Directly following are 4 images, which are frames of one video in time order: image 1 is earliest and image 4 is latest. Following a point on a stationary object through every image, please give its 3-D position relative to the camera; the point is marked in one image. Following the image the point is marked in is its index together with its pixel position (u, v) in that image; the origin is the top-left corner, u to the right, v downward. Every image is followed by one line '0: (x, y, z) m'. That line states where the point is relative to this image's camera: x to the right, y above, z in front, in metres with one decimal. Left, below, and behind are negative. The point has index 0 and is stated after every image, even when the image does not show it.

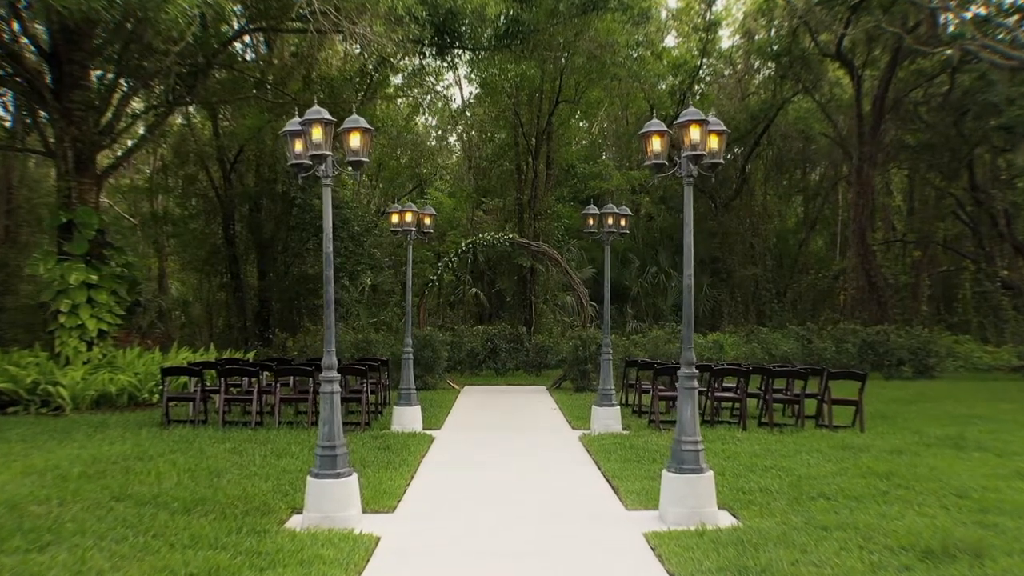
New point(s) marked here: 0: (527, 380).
0: (+0.3, -2.1, +15.9) m
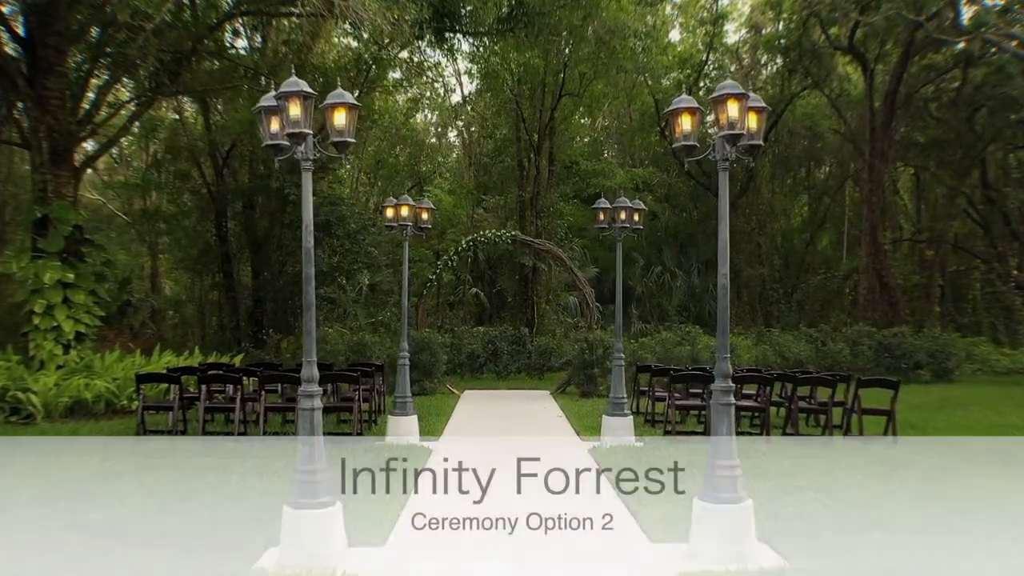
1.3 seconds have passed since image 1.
0: (+0.4, -2.1, +15.3) m
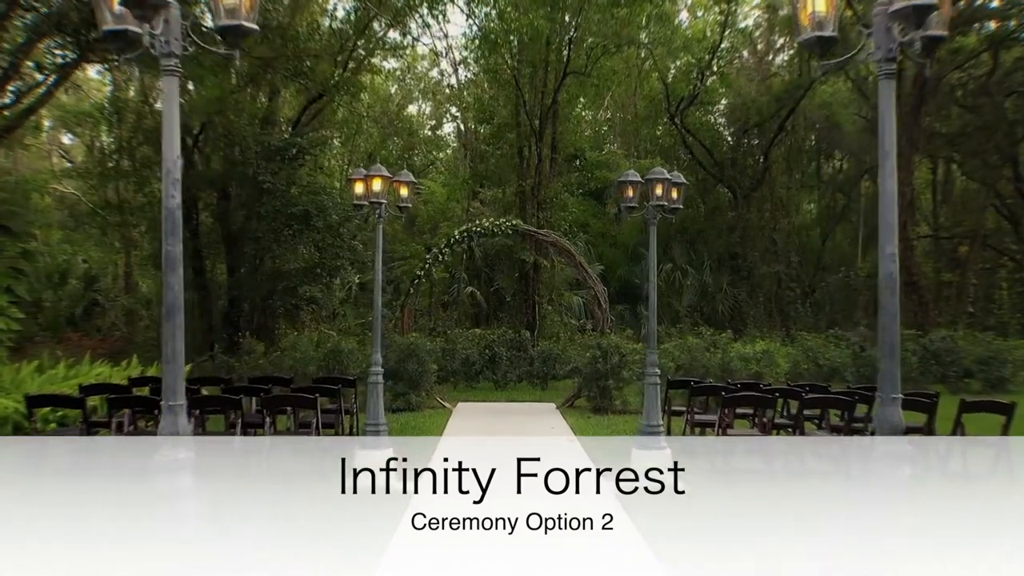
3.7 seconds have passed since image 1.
0: (+0.4, -2.0, +13.7) m
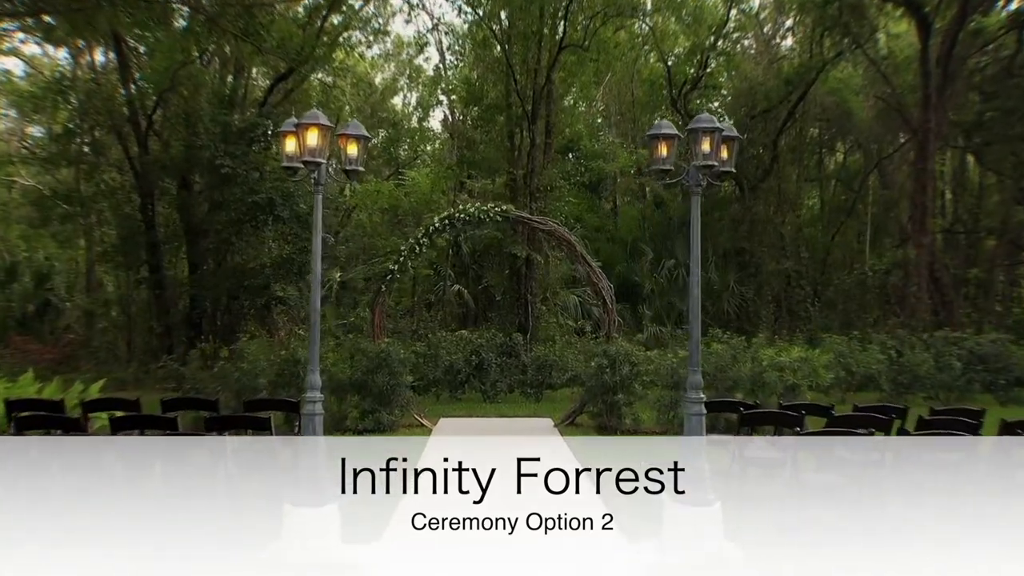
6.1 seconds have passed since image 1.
0: (+0.2, -2.0, +12.2) m
